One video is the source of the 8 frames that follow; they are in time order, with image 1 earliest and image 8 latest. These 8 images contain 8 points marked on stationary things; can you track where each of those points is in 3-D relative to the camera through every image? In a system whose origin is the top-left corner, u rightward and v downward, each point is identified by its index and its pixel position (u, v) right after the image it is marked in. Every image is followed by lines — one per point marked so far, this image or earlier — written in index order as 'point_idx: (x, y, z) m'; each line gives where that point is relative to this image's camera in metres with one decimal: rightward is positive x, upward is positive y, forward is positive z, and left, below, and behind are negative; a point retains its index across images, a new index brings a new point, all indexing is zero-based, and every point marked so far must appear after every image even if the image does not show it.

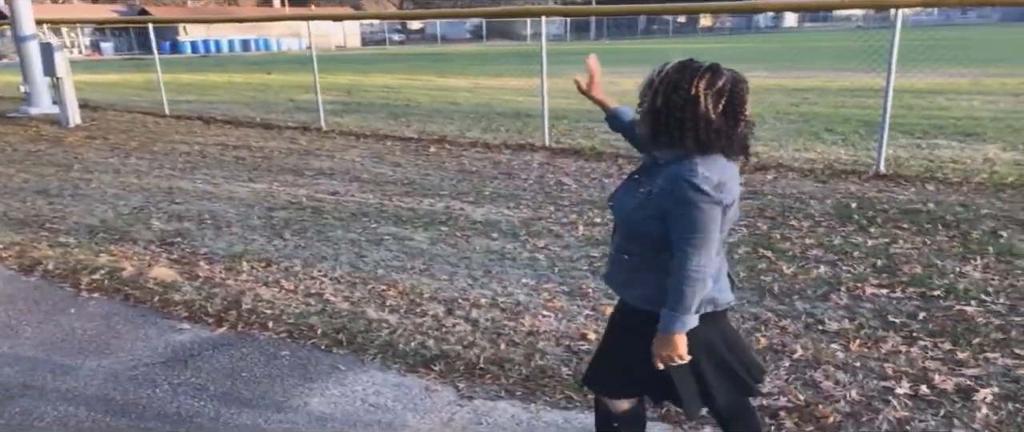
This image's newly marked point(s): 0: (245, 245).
0: (-1.6, -0.2, +5.4) m
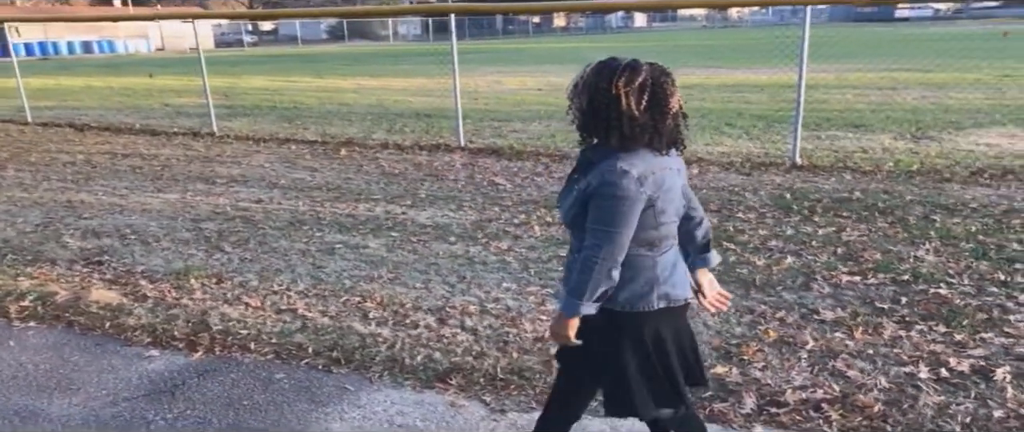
0: (-1.8, -0.3, +5.0) m
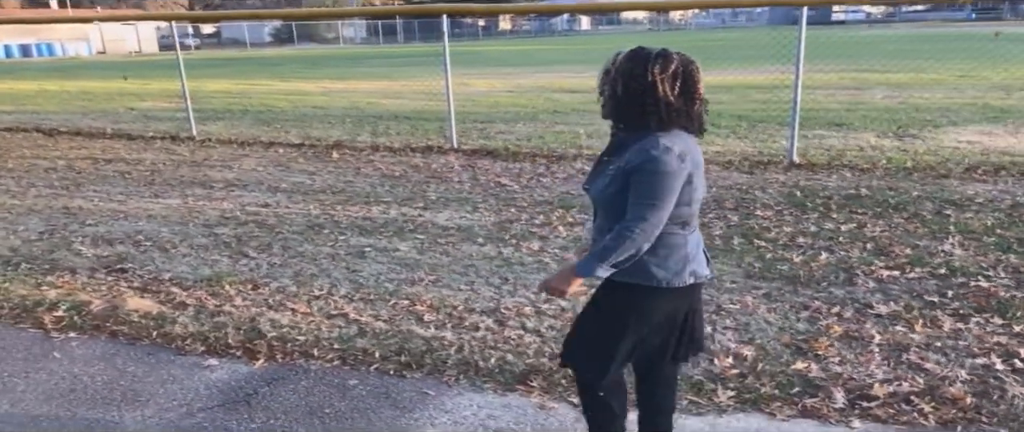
0: (-1.6, -0.3, +4.9) m
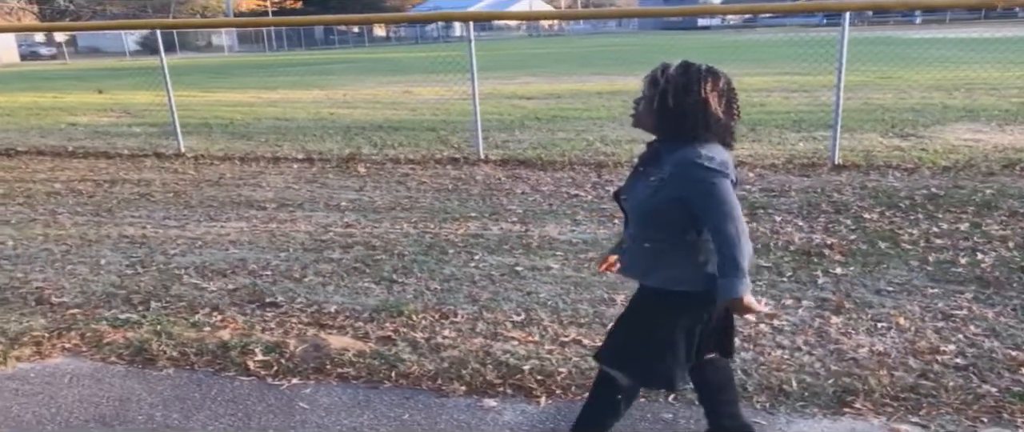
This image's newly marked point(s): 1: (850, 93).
0: (-0.7, -0.4, +4.5) m
1: (+5.8, +2.1, +15.2) m
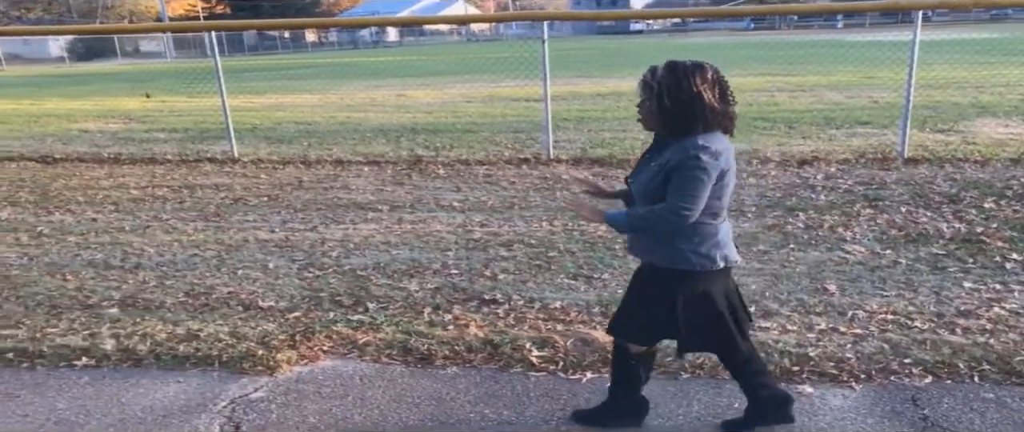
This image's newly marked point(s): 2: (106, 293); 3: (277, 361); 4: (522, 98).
0: (+0.3, -0.4, +4.5) m
1: (+5.9, +2.2, +15.6) m
2: (-2.1, -0.4, +4.5) m
3: (-0.9, -0.6, +3.5) m
4: (+0.2, +2.2, +16.8) m
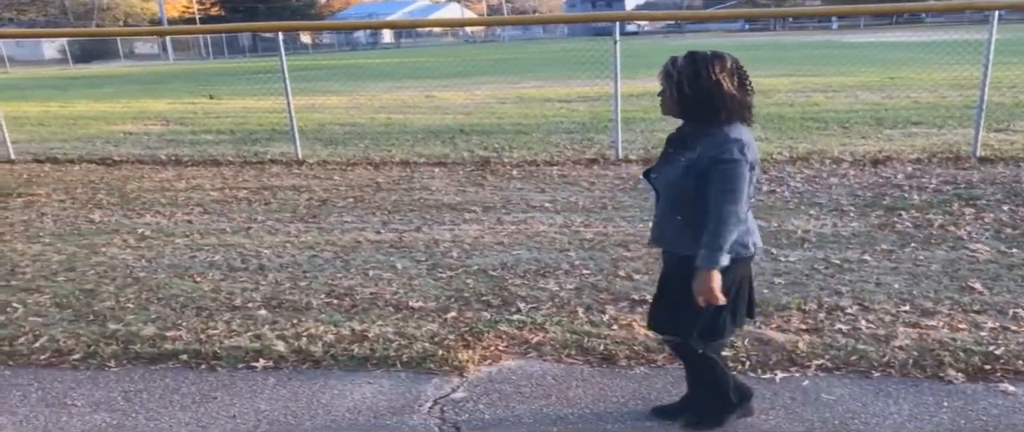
0: (+1.1, -0.4, +4.4) m
1: (+6.5, +2.2, +15.7) m
2: (-1.3, -0.4, +4.5) m
3: (-0.2, -0.6, +3.5) m
4: (+0.8, +2.2, +16.7) m
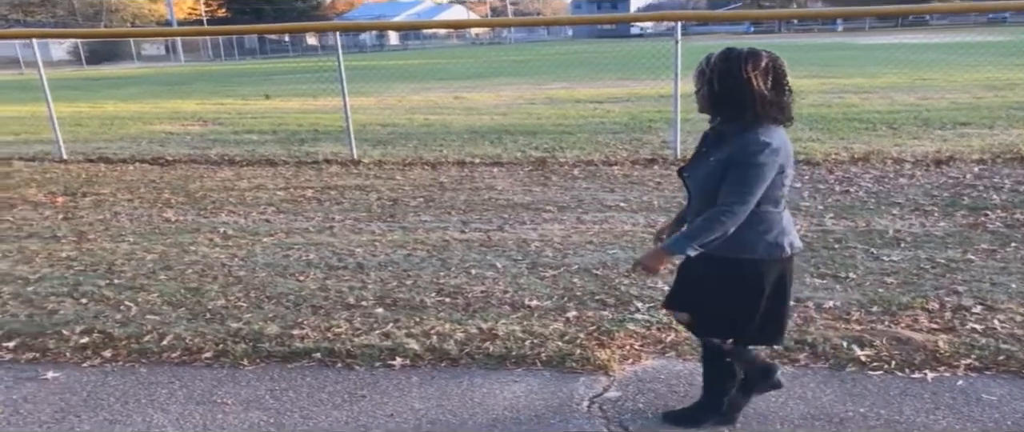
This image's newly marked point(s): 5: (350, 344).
0: (+1.6, -0.4, +4.4) m
1: (+7.1, +2.2, +15.6) m
2: (-0.8, -0.4, +4.5) m
3: (+0.4, -0.6, +3.5) m
4: (+1.4, +2.2, +16.7) m
5: (-0.7, -0.5, +3.7) m
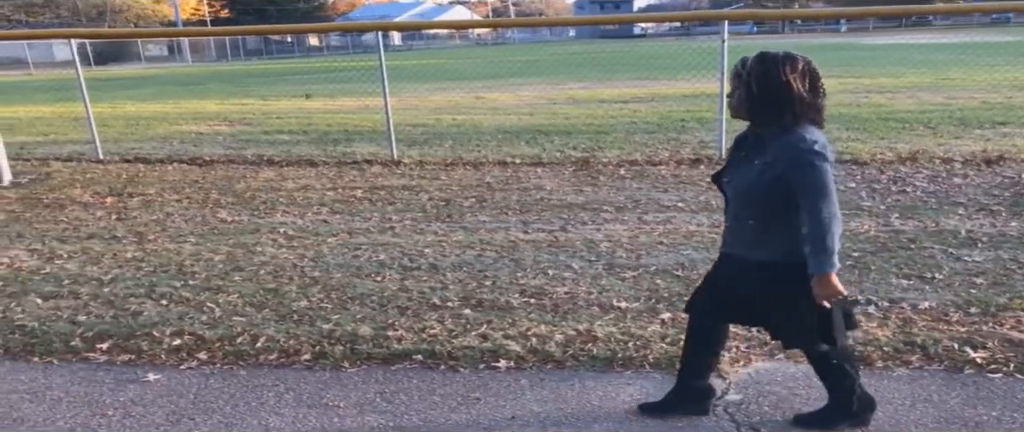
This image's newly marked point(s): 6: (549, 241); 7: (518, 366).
0: (+2.0, -0.4, +4.3) m
1: (+7.6, +2.2, +15.6) m
2: (-0.4, -0.4, +4.4) m
3: (+0.8, -0.6, +3.4) m
4: (+1.8, +2.2, +16.6) m
5: (-0.3, -0.5, +3.6) m
6: (+0.2, -0.2, +5.5) m
7: (0.0, -0.6, +3.5) m
